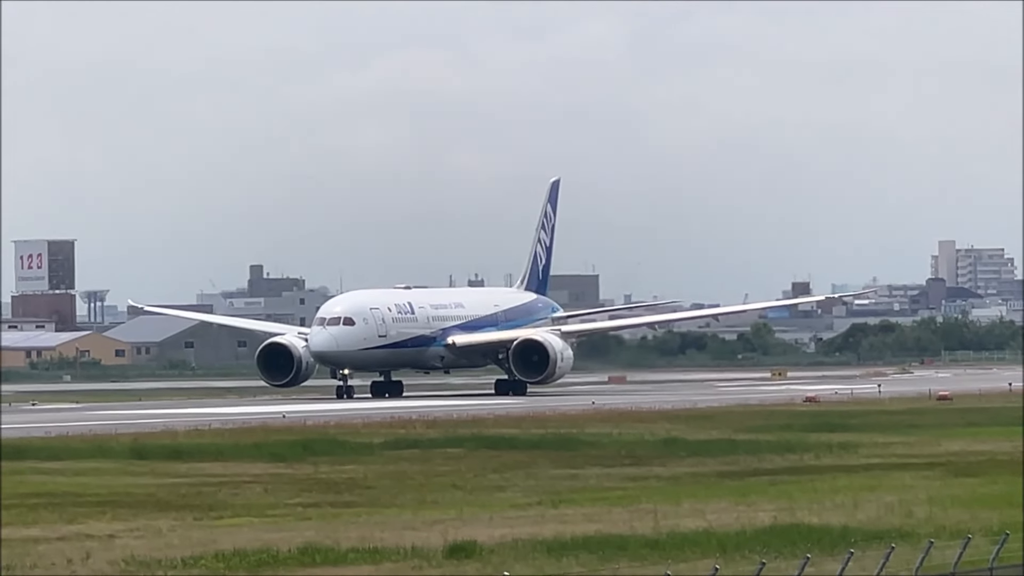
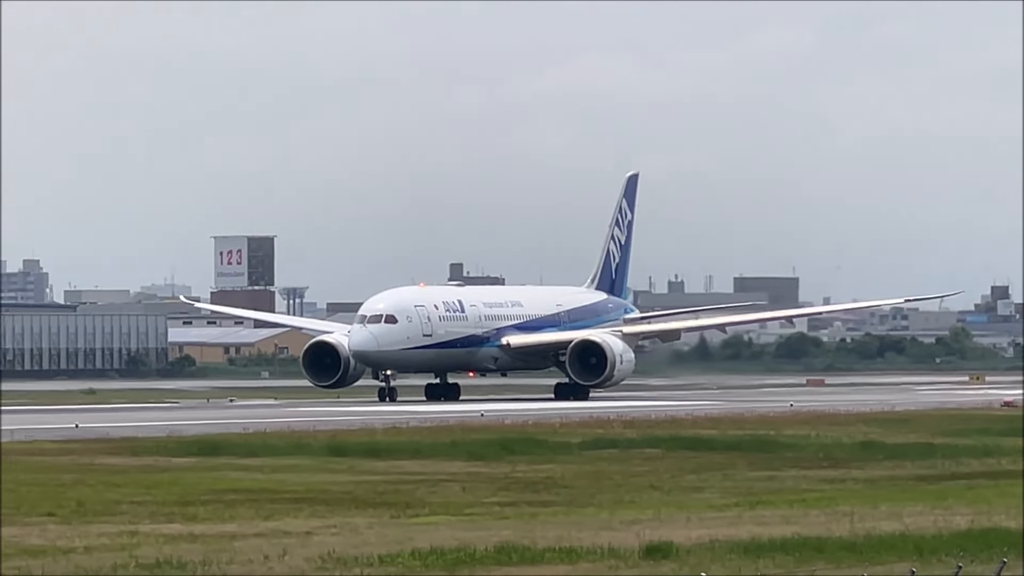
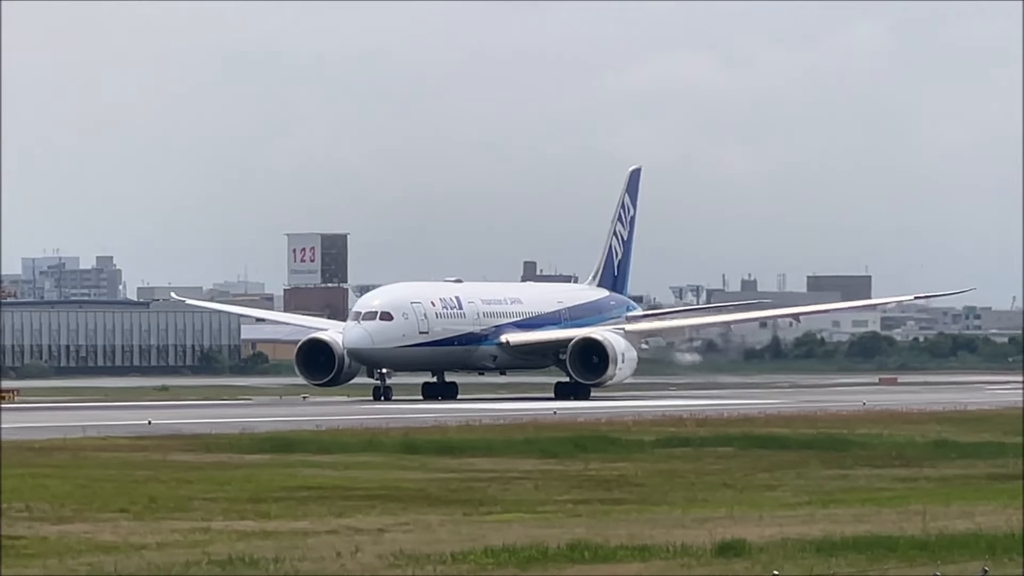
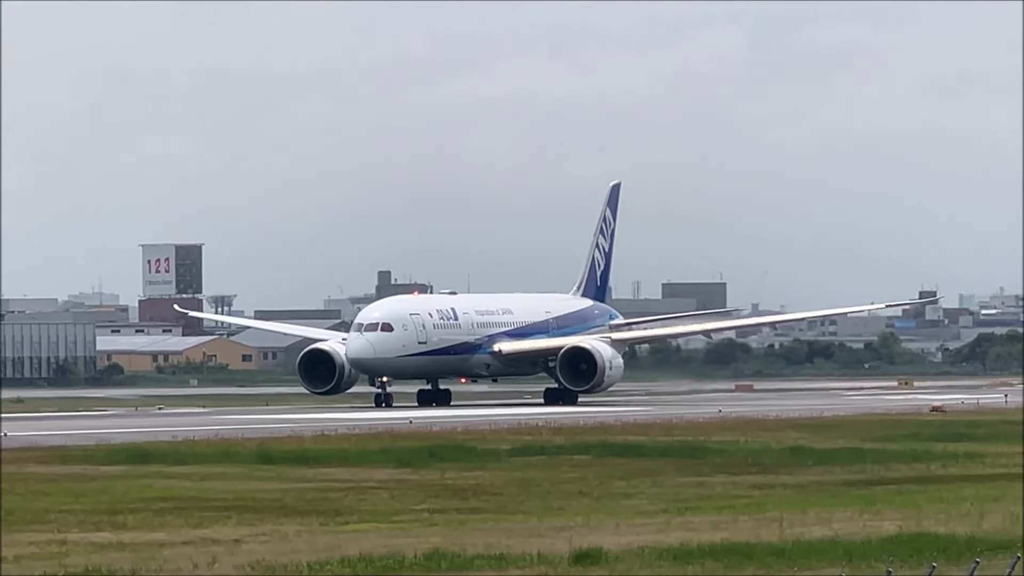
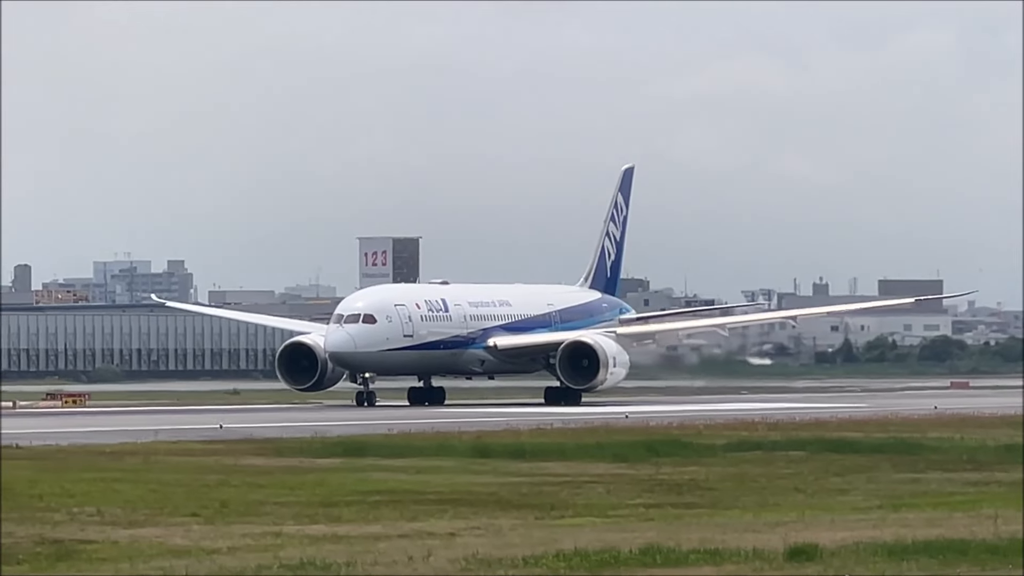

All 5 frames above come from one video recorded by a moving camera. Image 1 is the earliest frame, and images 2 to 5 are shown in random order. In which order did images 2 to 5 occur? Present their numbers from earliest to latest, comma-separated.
4, 2, 3, 5
